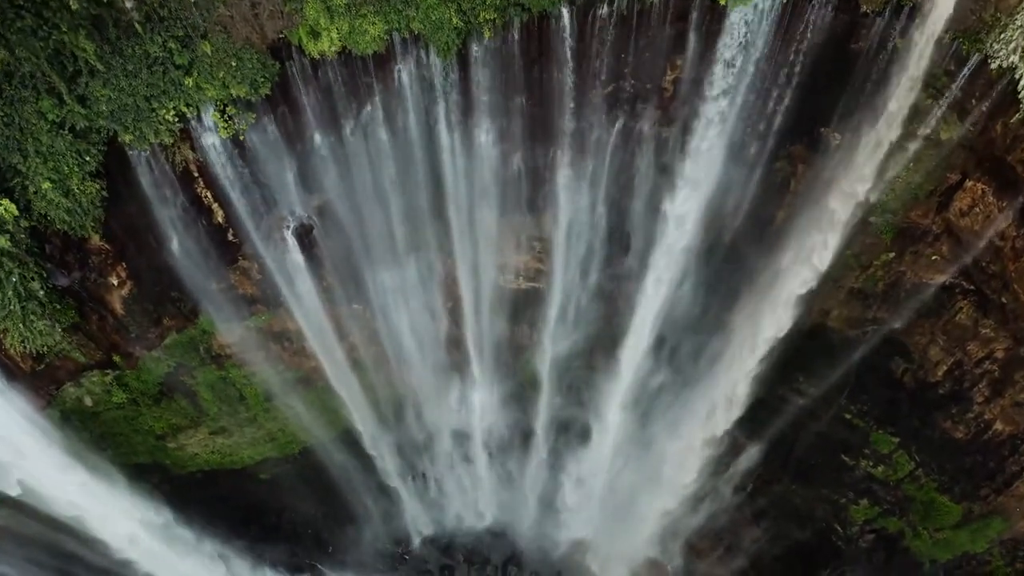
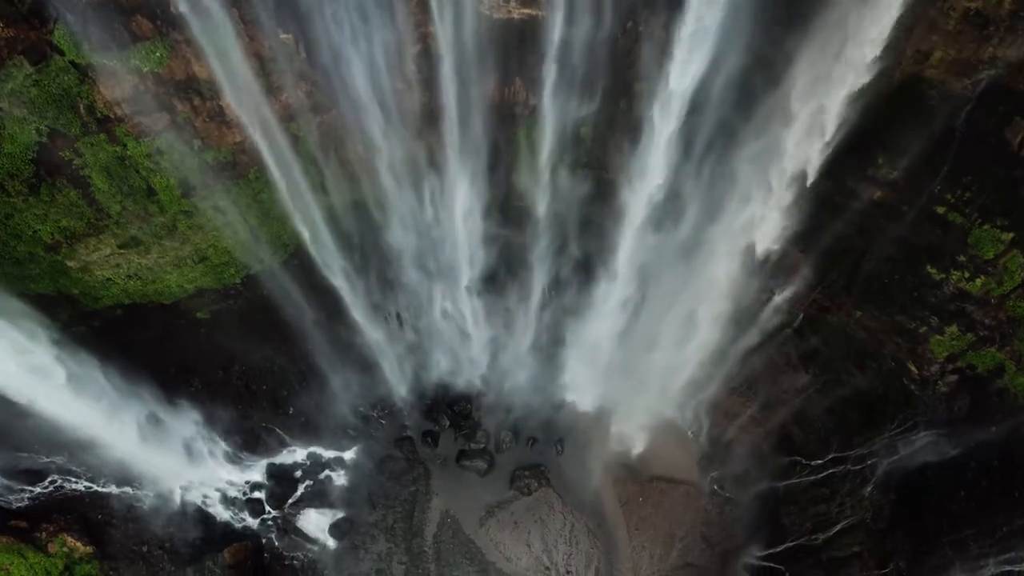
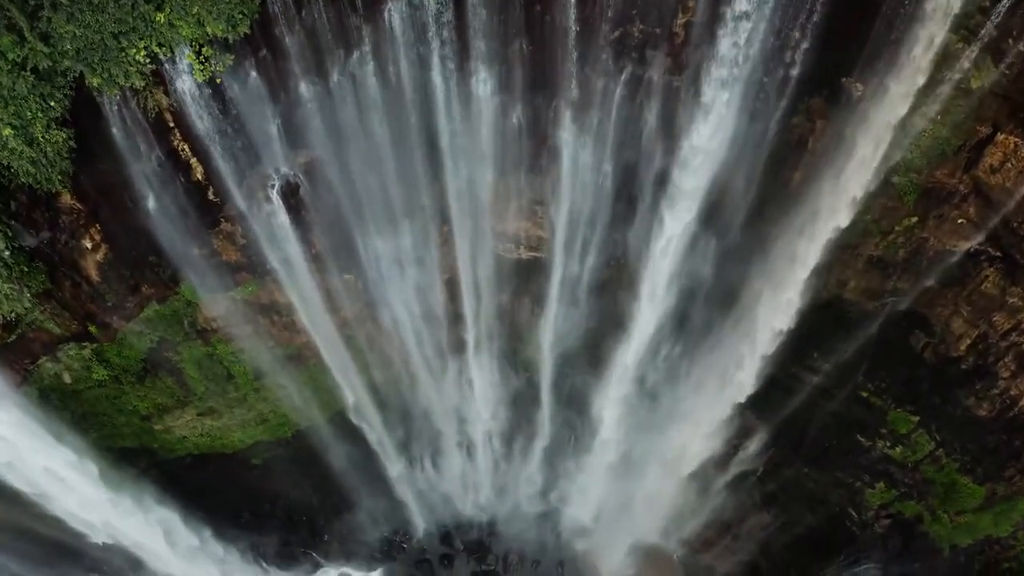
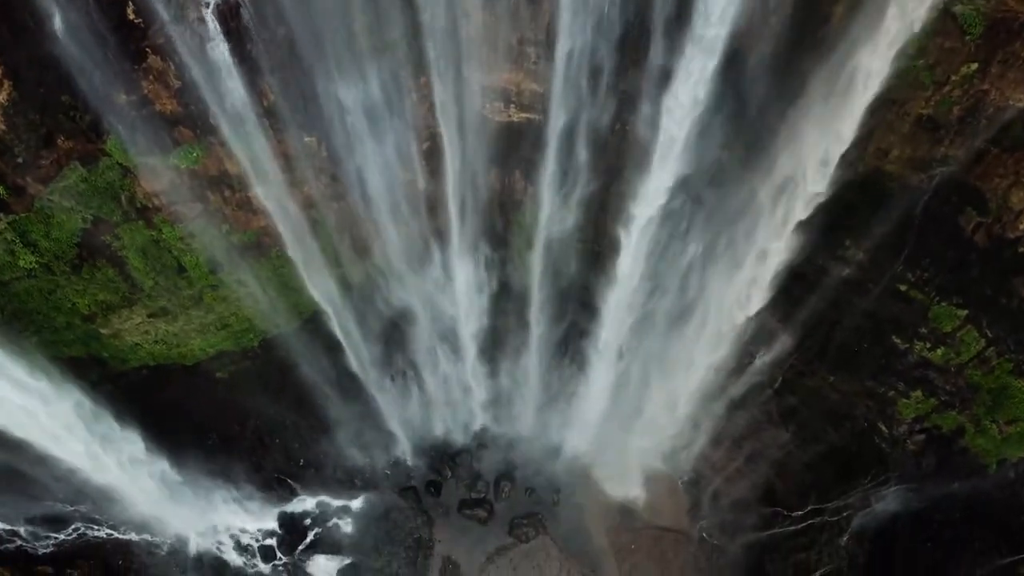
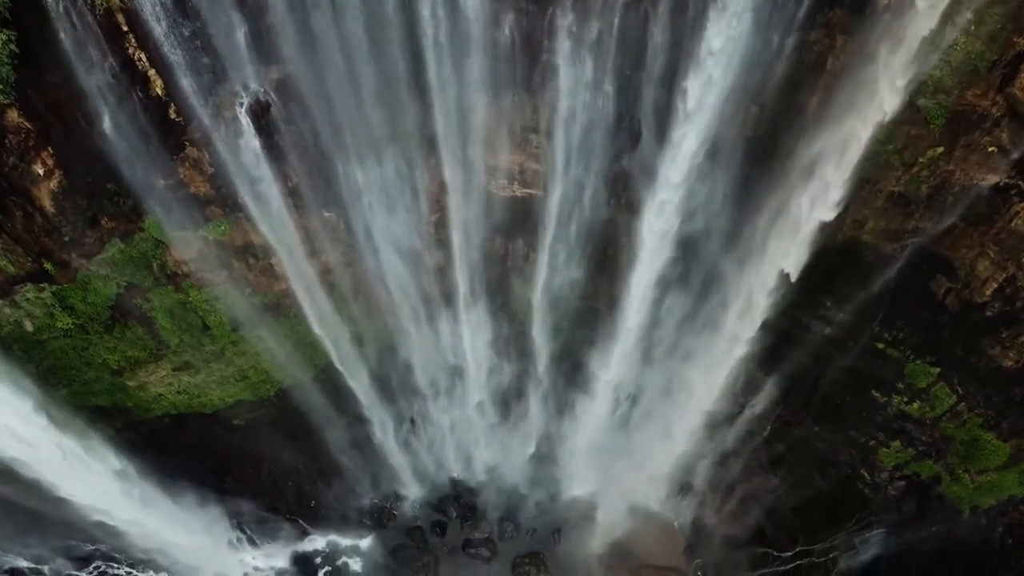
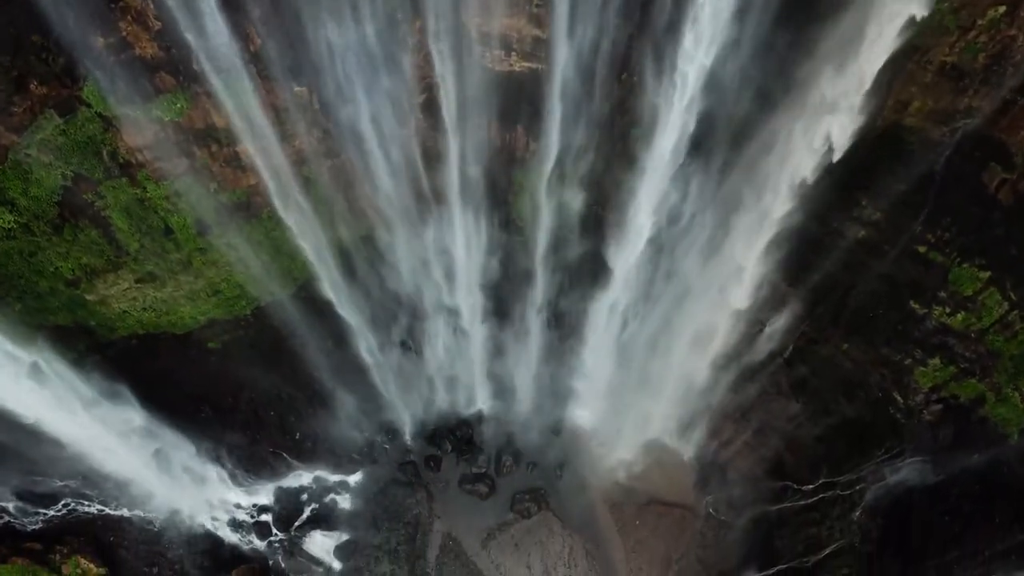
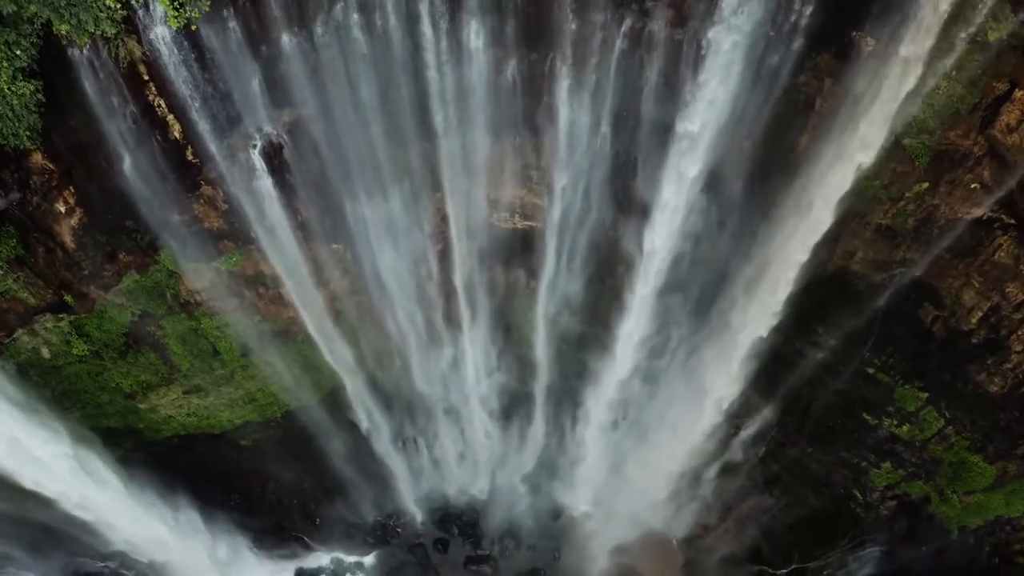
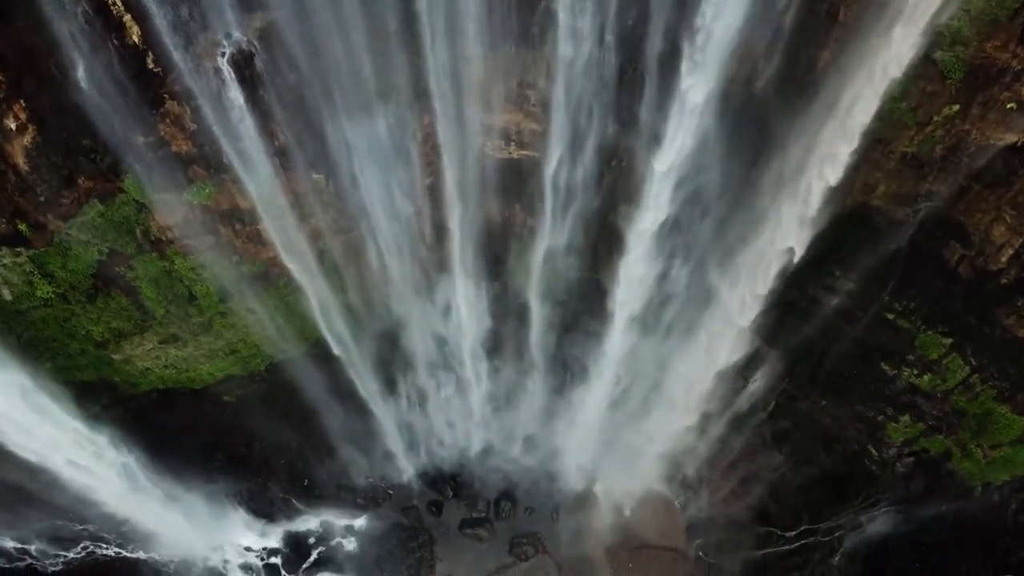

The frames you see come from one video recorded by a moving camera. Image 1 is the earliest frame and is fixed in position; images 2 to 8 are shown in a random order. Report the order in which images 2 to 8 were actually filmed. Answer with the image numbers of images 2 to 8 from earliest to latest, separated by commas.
3, 7, 5, 8, 4, 6, 2
